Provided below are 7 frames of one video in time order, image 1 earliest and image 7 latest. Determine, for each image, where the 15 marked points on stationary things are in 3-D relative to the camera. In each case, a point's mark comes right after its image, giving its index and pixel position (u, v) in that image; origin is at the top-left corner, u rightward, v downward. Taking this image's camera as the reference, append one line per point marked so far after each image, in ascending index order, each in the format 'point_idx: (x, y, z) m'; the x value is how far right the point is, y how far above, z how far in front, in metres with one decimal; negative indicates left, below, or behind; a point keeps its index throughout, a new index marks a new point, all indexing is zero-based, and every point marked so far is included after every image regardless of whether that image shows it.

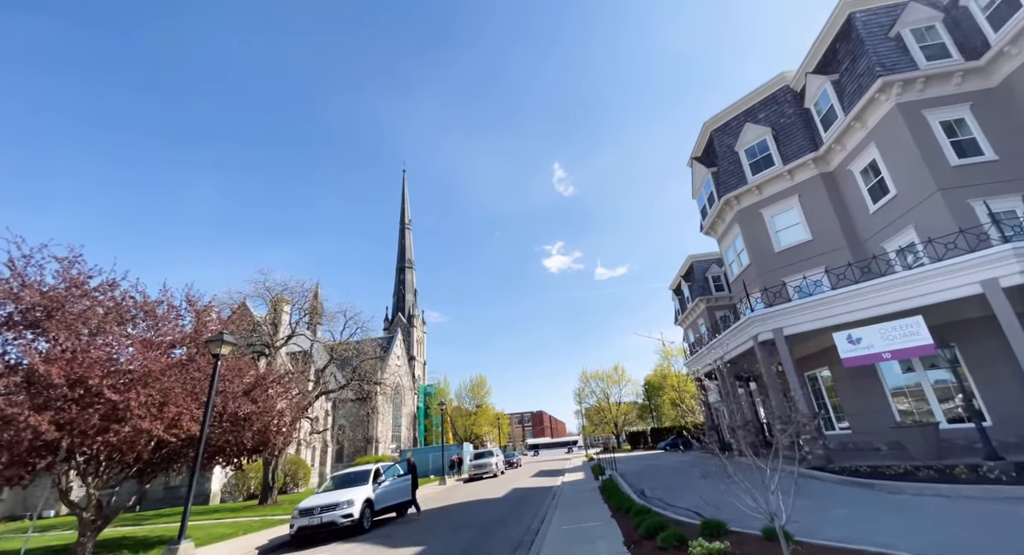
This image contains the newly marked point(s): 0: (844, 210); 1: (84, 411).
0: (+12.1, +2.4, +16.4) m
1: (-9.0, -2.8, +9.4) m
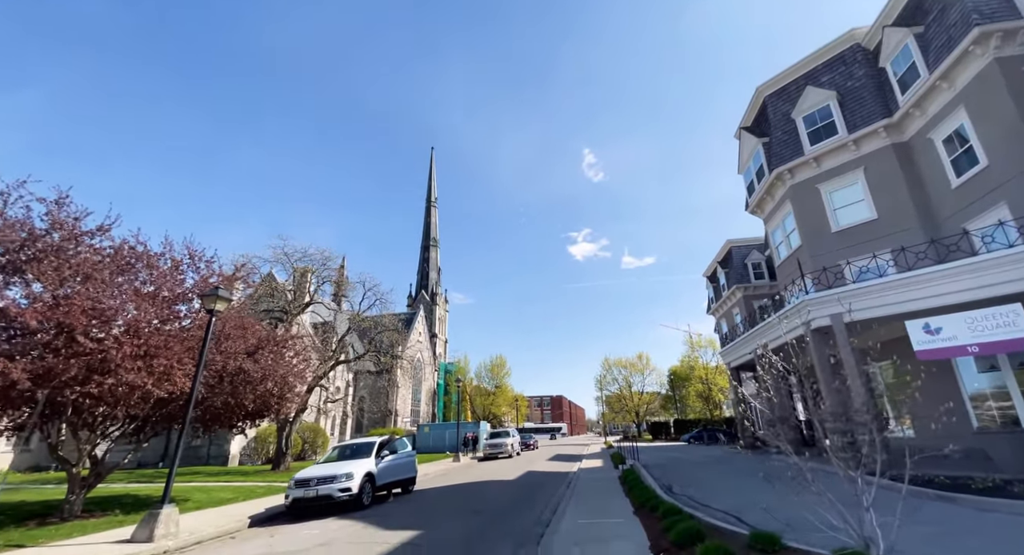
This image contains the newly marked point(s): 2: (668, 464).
0: (+13.0, +2.9, +14.4) m
1: (-8.7, -1.6, +8.7) m
2: (+5.7, -6.7, +16.1) m
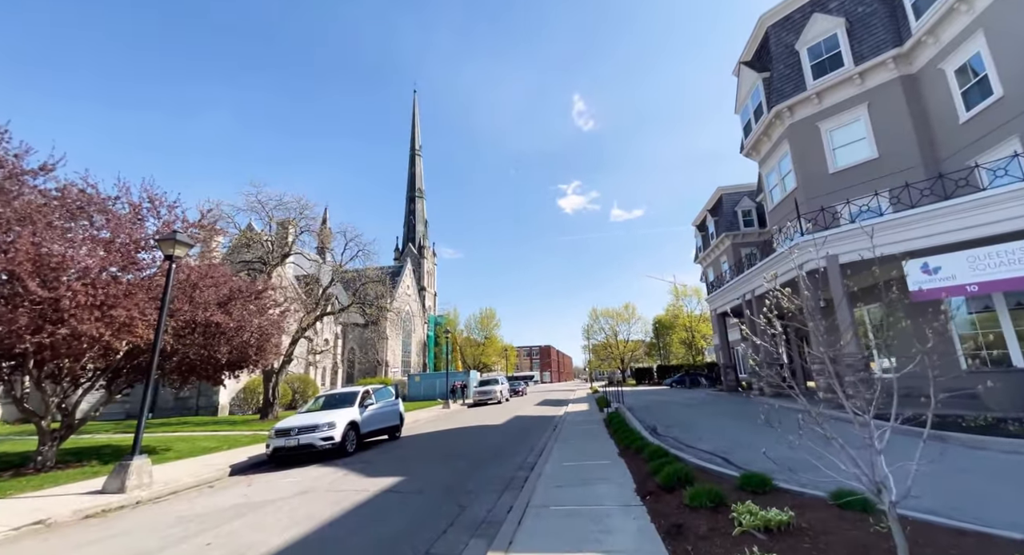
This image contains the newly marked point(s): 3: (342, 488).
0: (+12.5, +4.7, +13.7) m
1: (-9.0, -0.6, +8.1) m
2: (+5.3, -4.7, +16.3) m
3: (-2.8, -3.5, +7.4) m
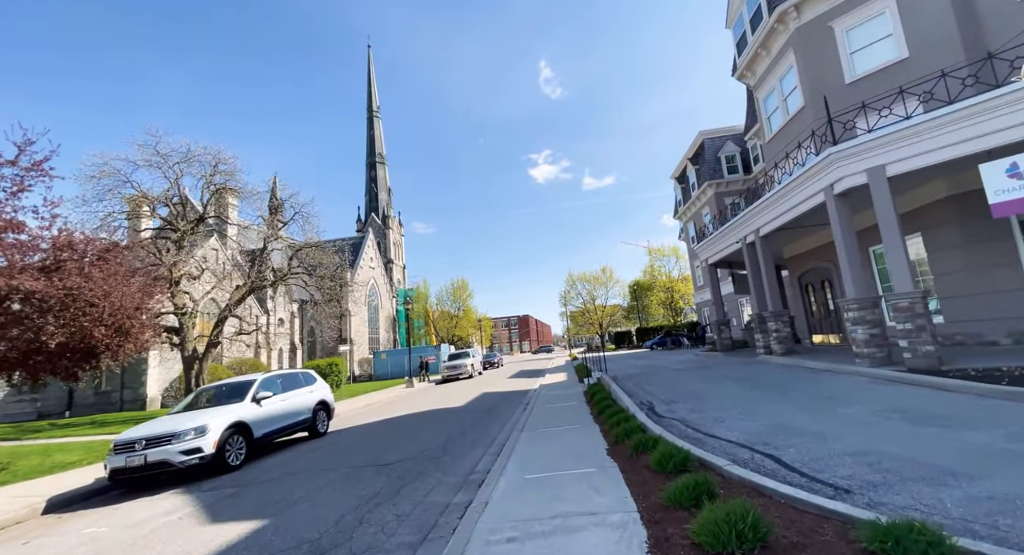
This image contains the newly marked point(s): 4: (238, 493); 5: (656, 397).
0: (+11.1, +6.6, +10.9) m
1: (-9.8, 0.0, +4.5) m
2: (+4.1, -3.0, +13.7) m
3: (-3.5, -2.7, +4.4) m
4: (-3.9, -3.0, +6.3) m
5: (+2.9, -2.4, +8.8) m
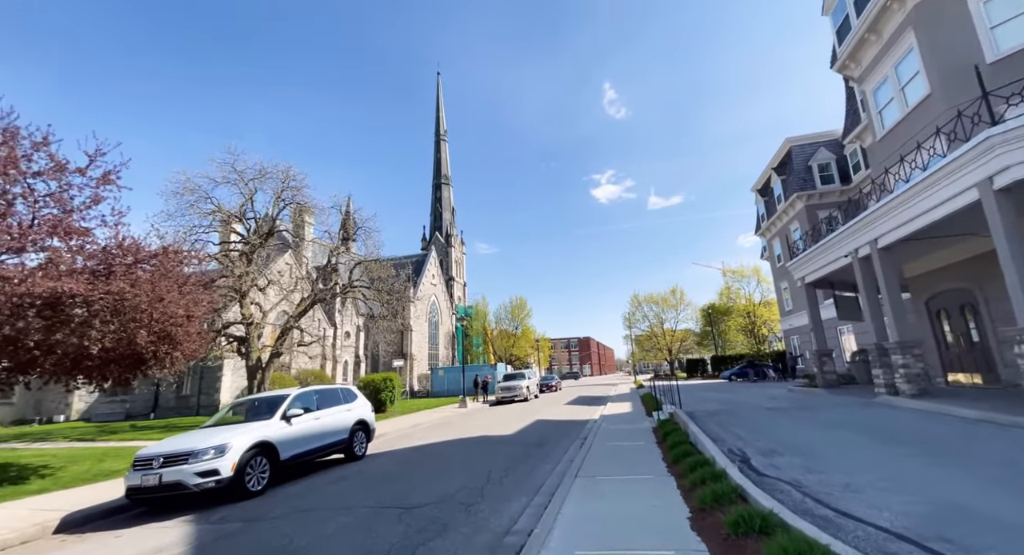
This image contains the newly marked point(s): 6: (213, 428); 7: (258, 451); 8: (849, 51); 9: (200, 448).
0: (+12.4, +6.1, +8.3) m
1: (-9.4, +0.1, +4.6) m
2: (+5.6, -3.5, +11.7) m
3: (-3.2, -2.6, +3.5) m
4: (-3.3, -3.1, +5.4) m
5: (+3.8, -2.7, +7.0) m
6: (-4.9, -2.4, +7.3) m
7: (-4.1, -2.8, +7.3) m
8: (+10.3, +7.0, +13.7) m
9: (-4.6, -2.5, +6.6) m
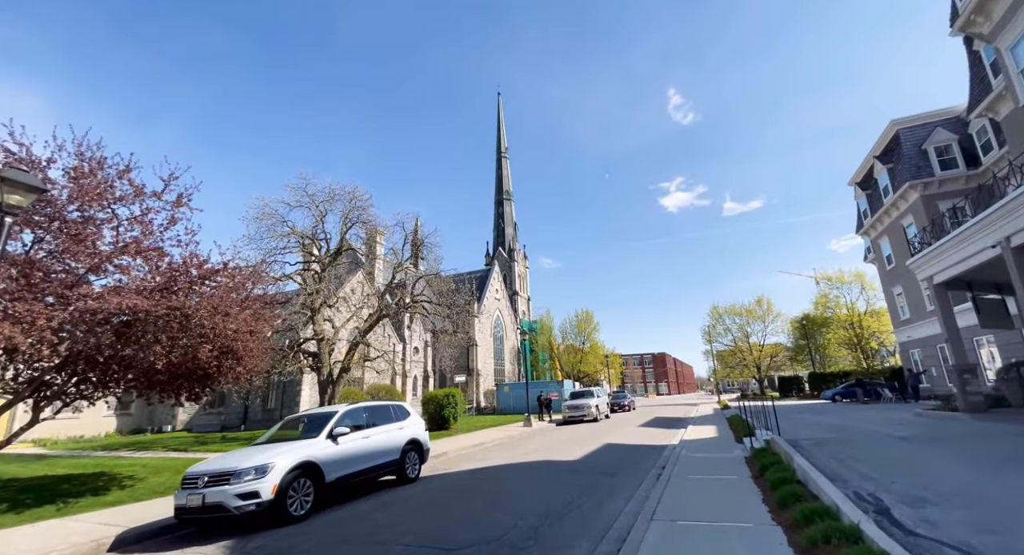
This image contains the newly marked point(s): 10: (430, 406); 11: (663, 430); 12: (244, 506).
0: (+13.0, +6.4, +5.7) m
1: (-8.9, -0.1, +5.2) m
2: (+7.1, -3.5, +9.7) m
3: (-2.9, -2.6, +3.0) m
4: (-2.7, -3.1, +4.9) m
5: (+4.5, -2.6, +5.4) m
6: (-3.9, -2.6, +7.0) m
7: (-3.2, -3.0, +6.8) m
8: (+11.8, +7.0, +11.4) m
9: (-3.8, -2.7, +6.3) m
10: (-3.6, -5.7, +19.7) m
11: (+6.1, -6.3, +18.5) m
12: (-3.6, -3.1, +6.0) m
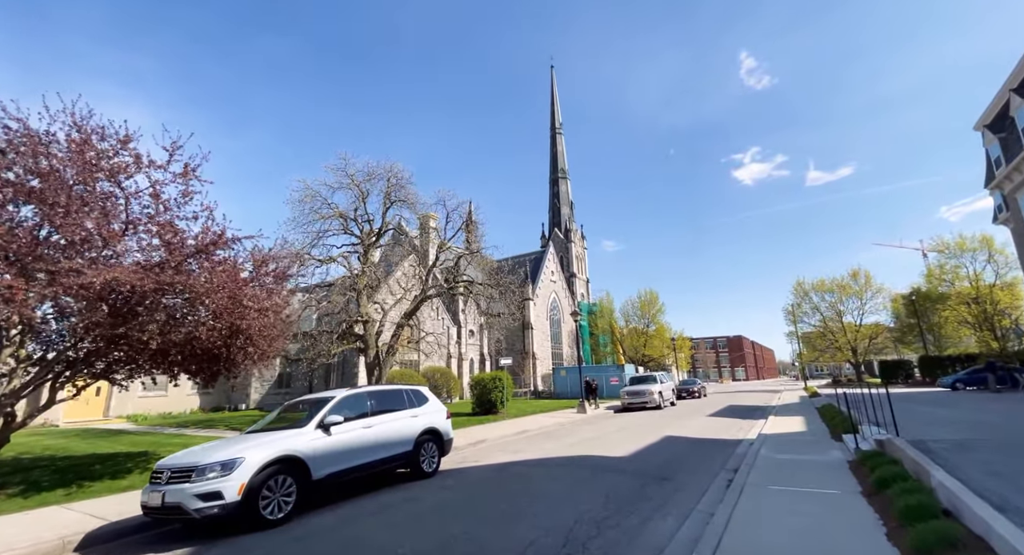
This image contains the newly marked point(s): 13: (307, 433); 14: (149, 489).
0: (+12.7, +7.2, +2.1) m
1: (-8.9, +0.2, +4.9) m
2: (+7.6, -2.6, +7.2) m
3: (-3.2, -2.2, +2.0) m
4: (-2.7, -2.7, +3.8) m
5: (+4.5, -1.9, +3.3) m
6: (-3.7, -2.1, +6.0) m
7: (-2.9, -2.5, +5.8) m
8: (+12.2, +8.0, +7.9) m
9: (-3.6, -2.2, +5.3) m
10: (-1.5, -4.7, +18.7) m
11: (+8.0, -5.2, +16.2) m
12: (-3.5, -2.6, +5.1) m
13: (-2.8, -2.2, +6.3) m
14: (-4.5, -2.6, +5.6) m
